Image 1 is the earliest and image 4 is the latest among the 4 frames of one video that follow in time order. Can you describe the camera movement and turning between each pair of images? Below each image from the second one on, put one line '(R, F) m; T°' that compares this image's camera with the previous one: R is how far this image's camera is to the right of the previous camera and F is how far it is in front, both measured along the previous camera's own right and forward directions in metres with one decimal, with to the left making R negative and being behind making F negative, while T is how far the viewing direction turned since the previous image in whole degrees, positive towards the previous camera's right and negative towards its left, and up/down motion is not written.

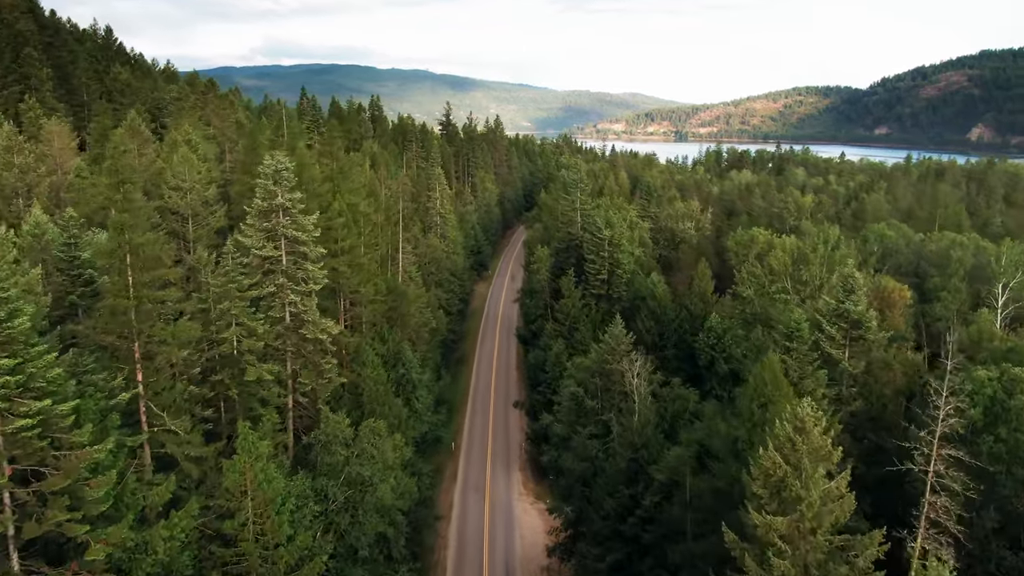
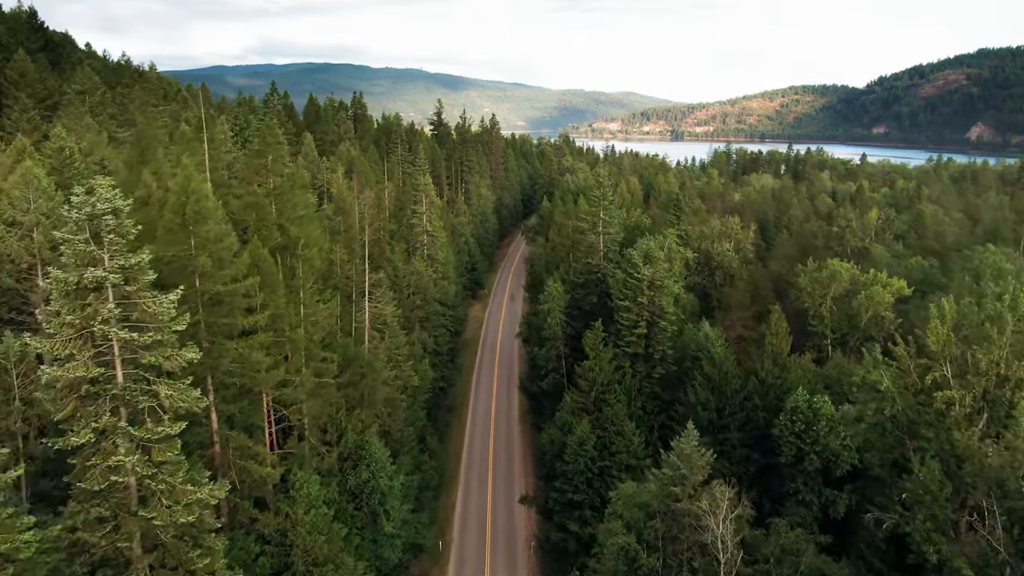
(-0.8, +15.5) m; 0°
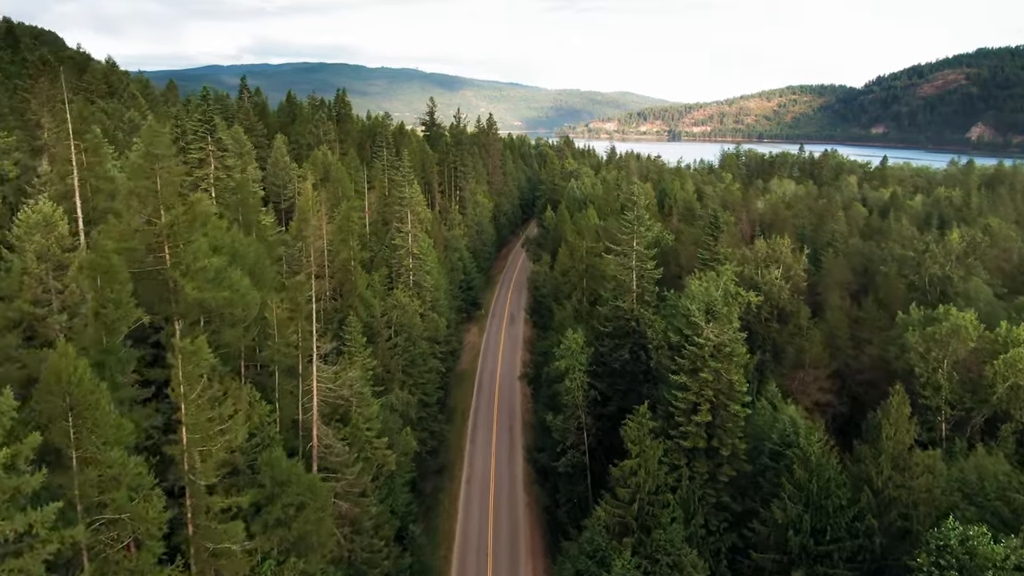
(-0.7, +12.9) m; 0°
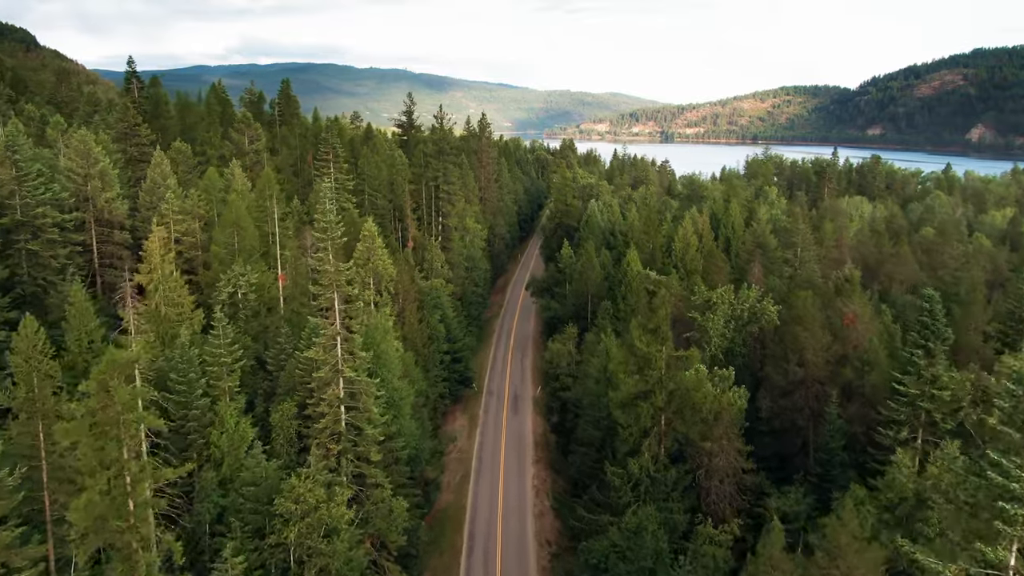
(-1.5, +30.6) m; +1°
